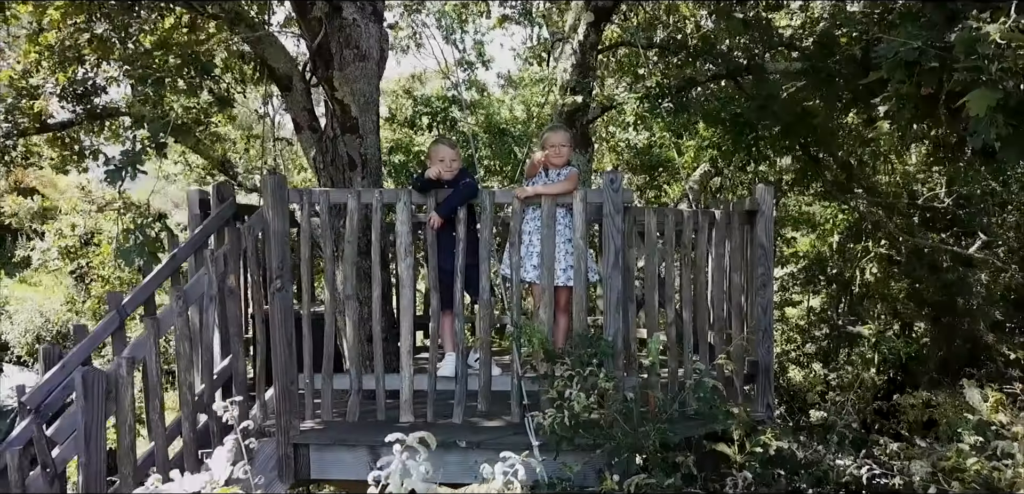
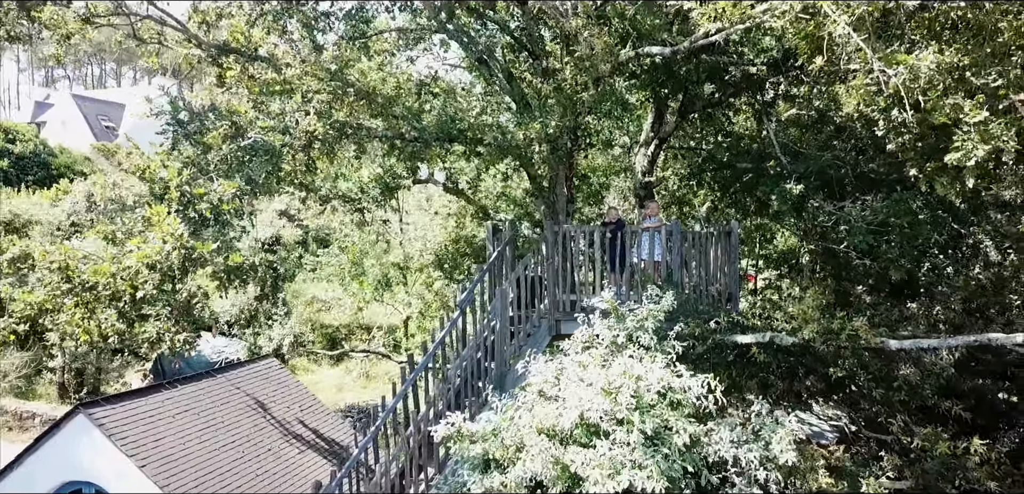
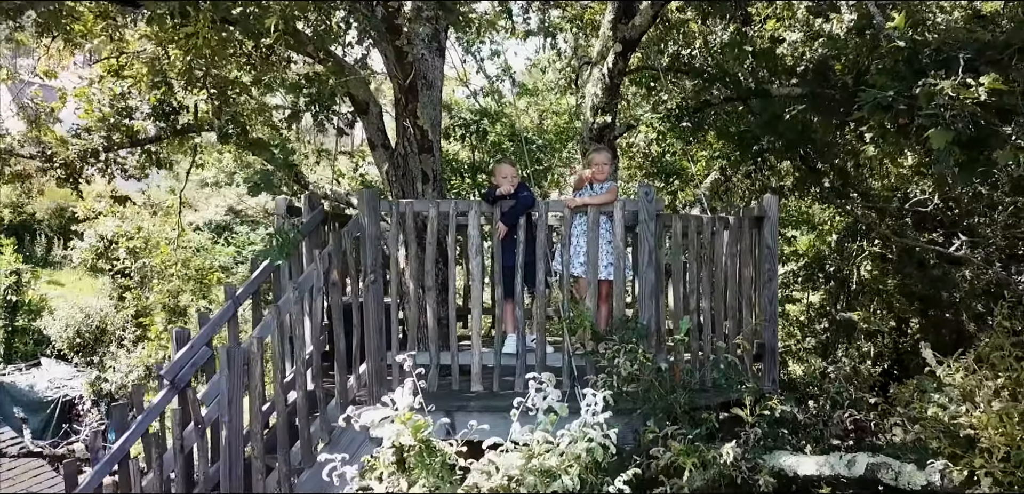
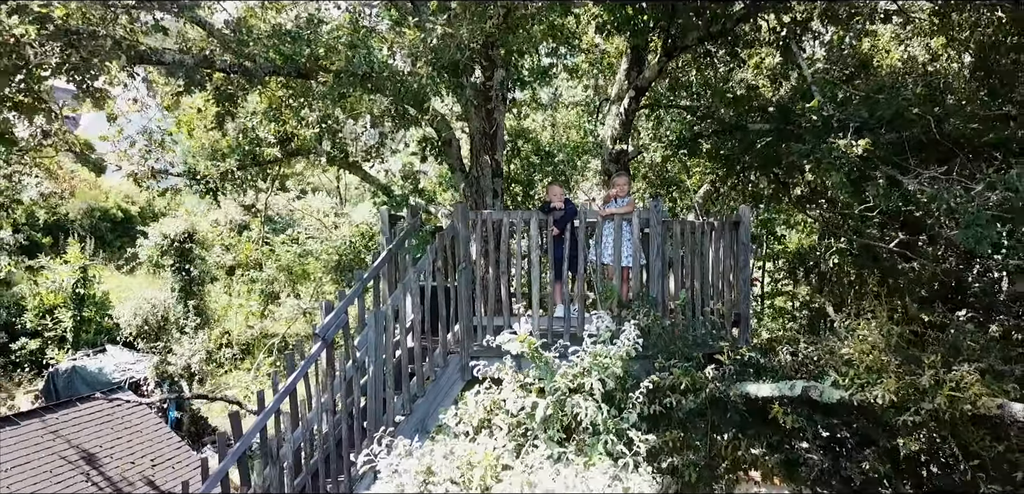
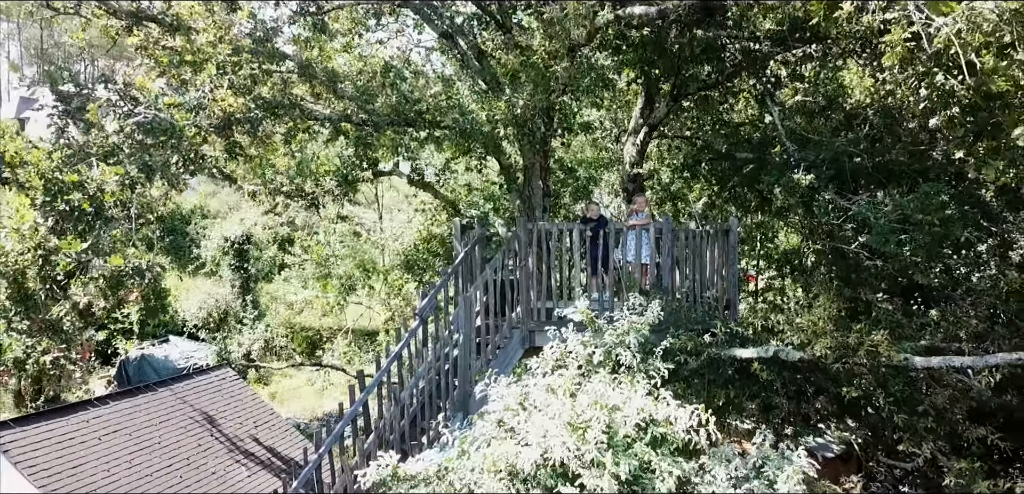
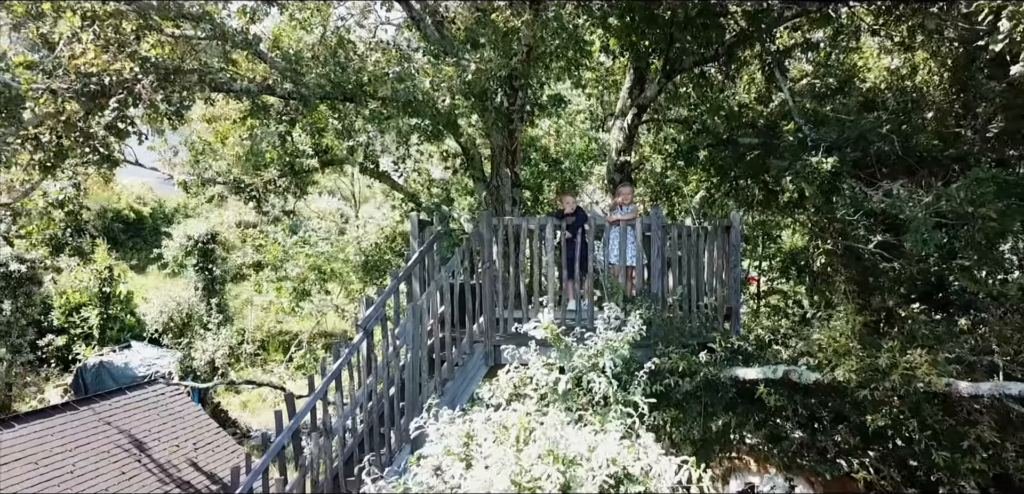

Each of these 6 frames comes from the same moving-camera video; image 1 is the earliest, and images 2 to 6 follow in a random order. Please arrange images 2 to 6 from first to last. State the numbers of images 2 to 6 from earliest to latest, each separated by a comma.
3, 4, 6, 5, 2
